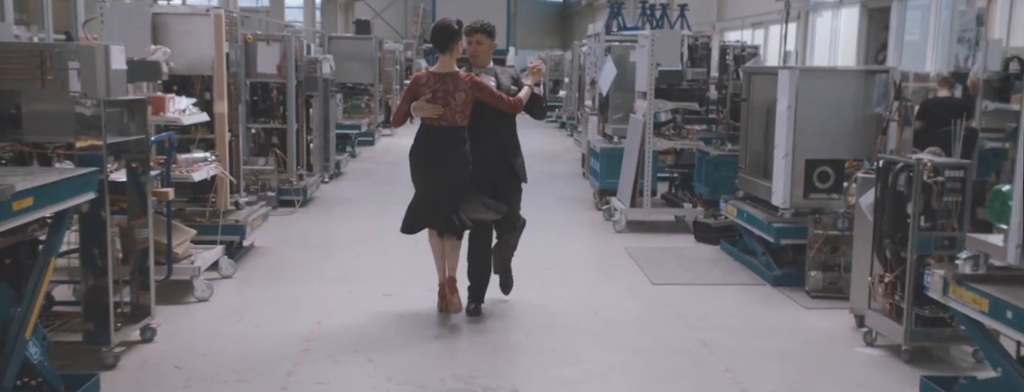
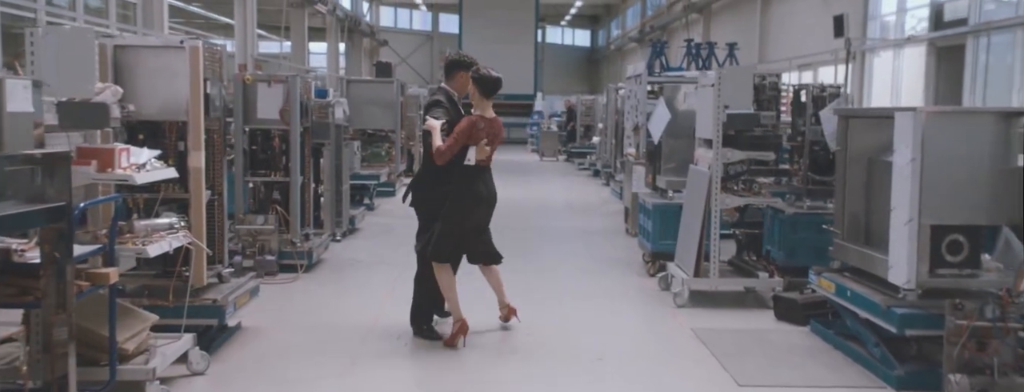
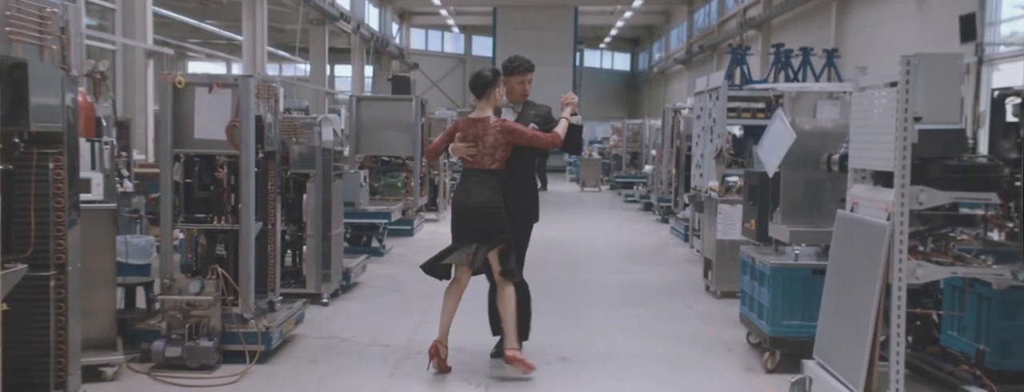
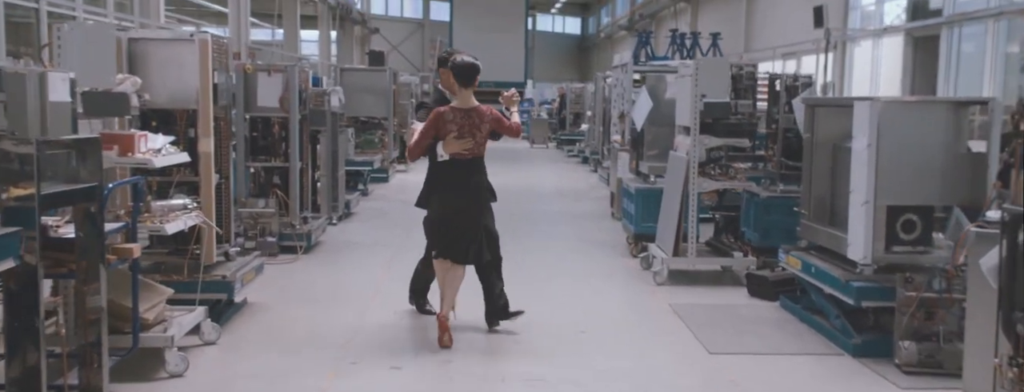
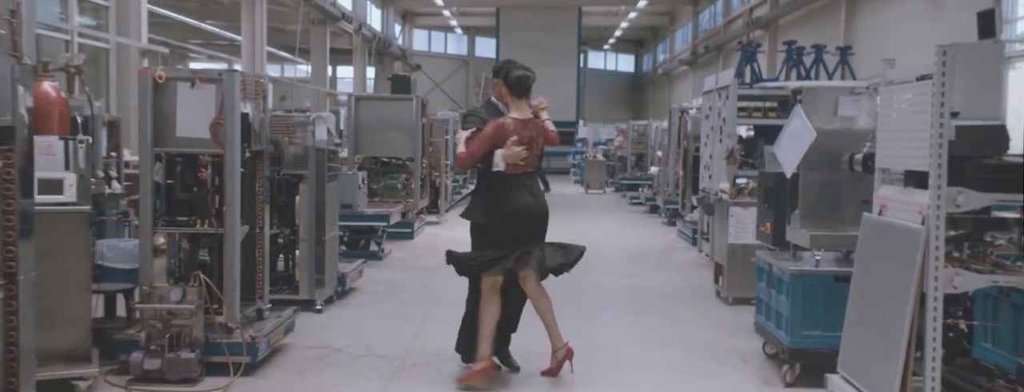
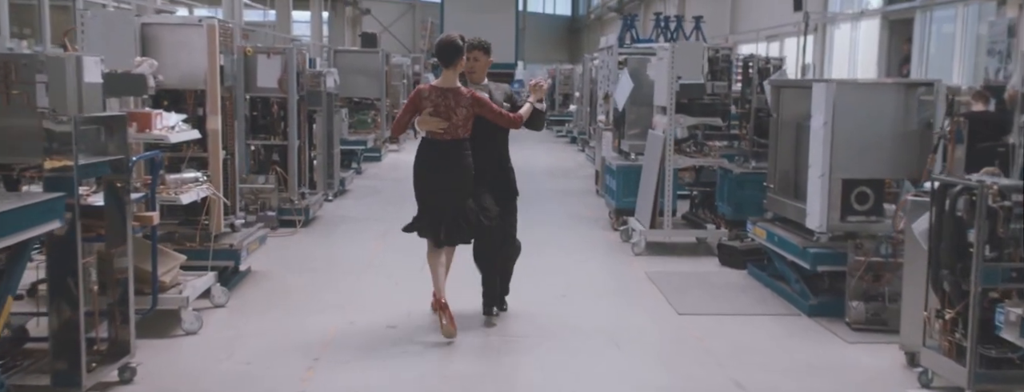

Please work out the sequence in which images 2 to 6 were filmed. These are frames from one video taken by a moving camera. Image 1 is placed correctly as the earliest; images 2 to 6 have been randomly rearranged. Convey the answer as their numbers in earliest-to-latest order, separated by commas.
6, 4, 2, 3, 5
